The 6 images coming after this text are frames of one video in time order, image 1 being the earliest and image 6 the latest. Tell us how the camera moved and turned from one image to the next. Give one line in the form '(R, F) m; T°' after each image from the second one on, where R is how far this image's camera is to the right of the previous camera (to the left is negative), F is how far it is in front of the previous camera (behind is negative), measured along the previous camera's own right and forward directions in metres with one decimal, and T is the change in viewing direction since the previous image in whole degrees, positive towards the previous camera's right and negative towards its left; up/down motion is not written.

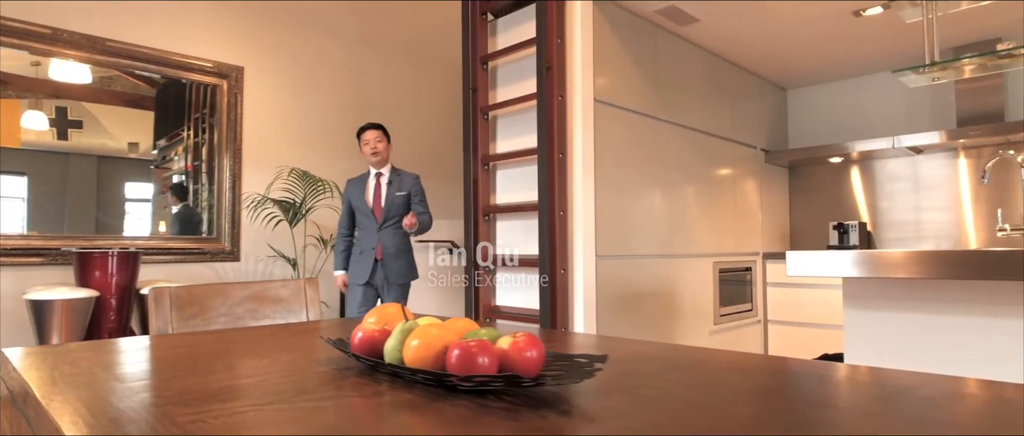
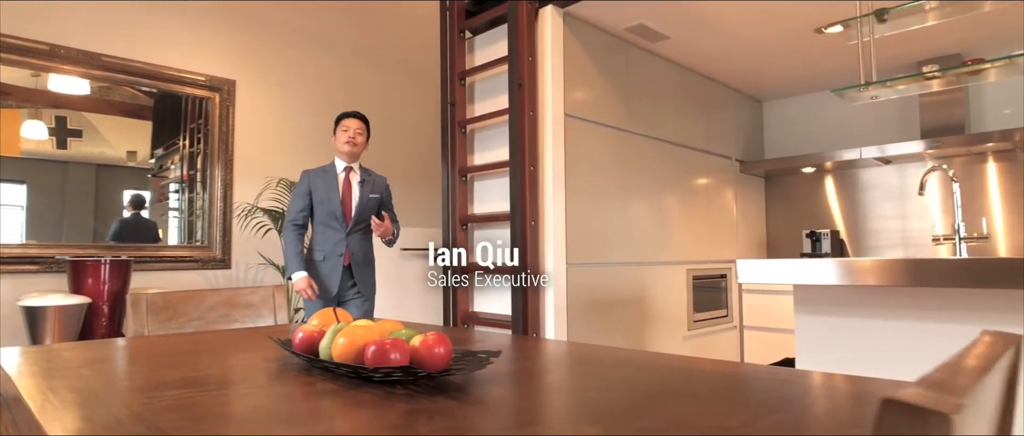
(+0.1, -0.1) m; 0°
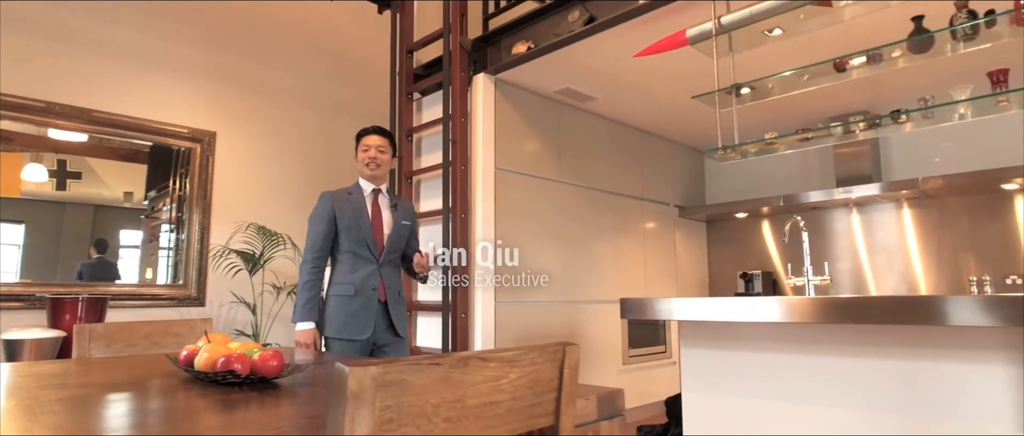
(+0.3, -0.3) m; 0°
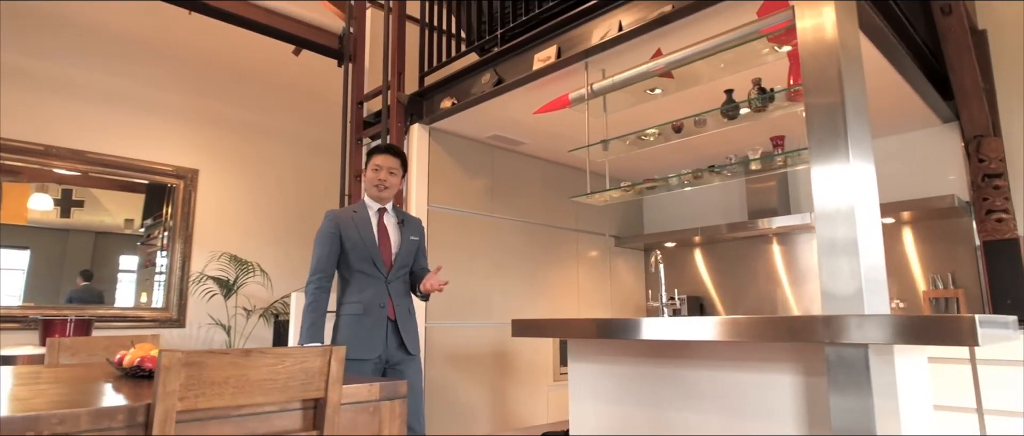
(+0.4, -0.4) m; -1°
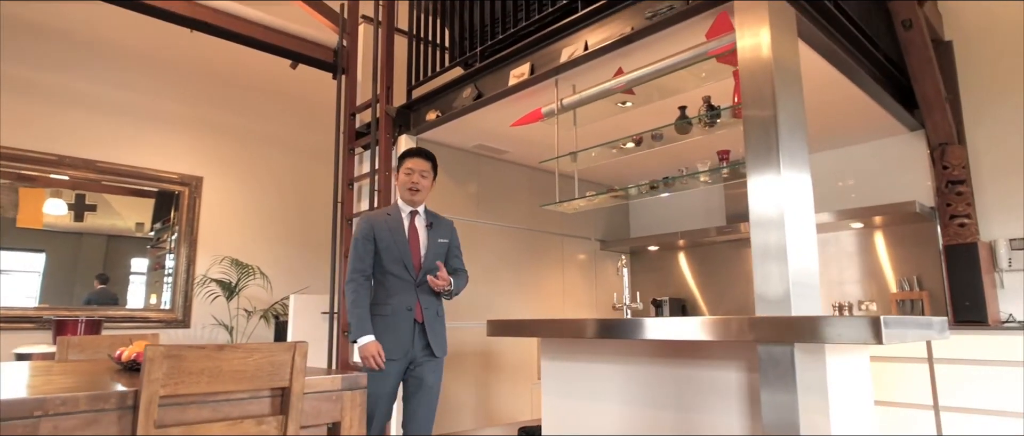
(+0.2, -0.2) m; -1°
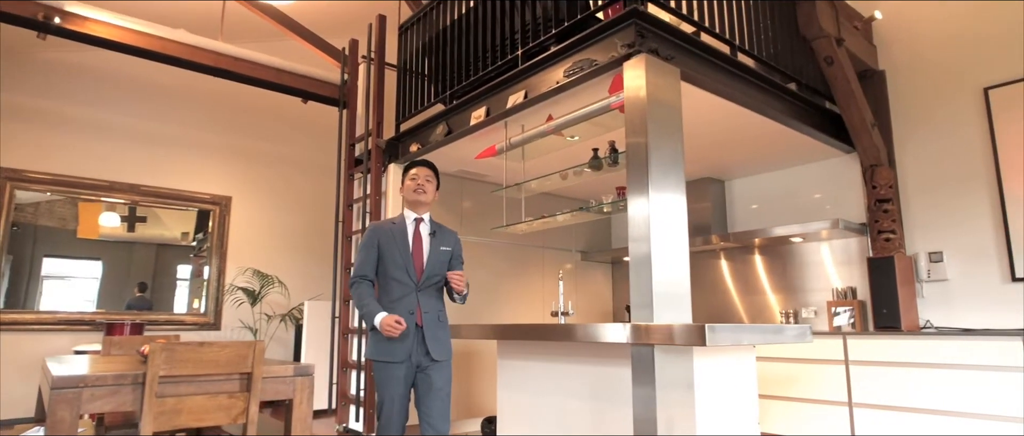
(+0.5, -0.5) m; -4°
